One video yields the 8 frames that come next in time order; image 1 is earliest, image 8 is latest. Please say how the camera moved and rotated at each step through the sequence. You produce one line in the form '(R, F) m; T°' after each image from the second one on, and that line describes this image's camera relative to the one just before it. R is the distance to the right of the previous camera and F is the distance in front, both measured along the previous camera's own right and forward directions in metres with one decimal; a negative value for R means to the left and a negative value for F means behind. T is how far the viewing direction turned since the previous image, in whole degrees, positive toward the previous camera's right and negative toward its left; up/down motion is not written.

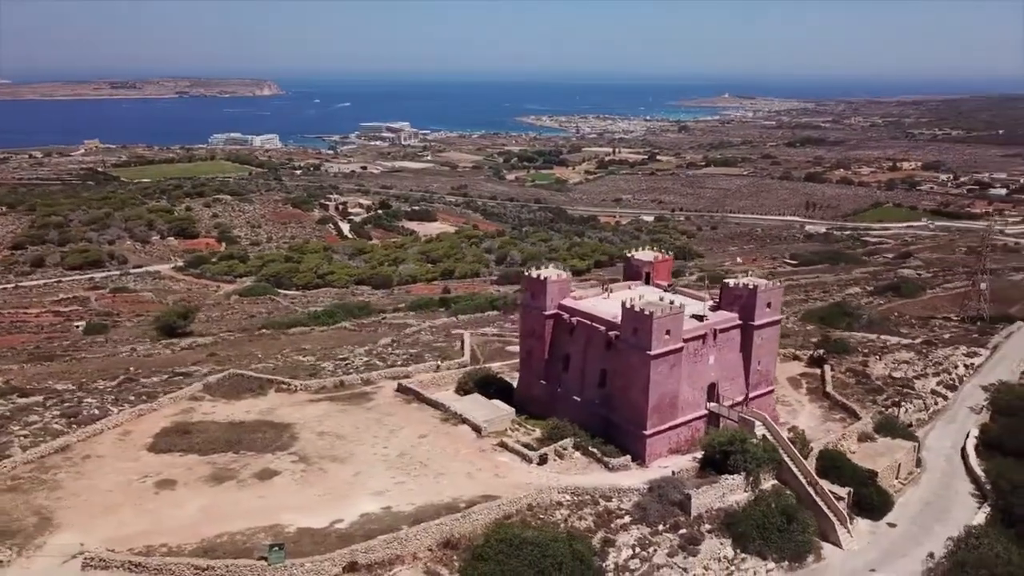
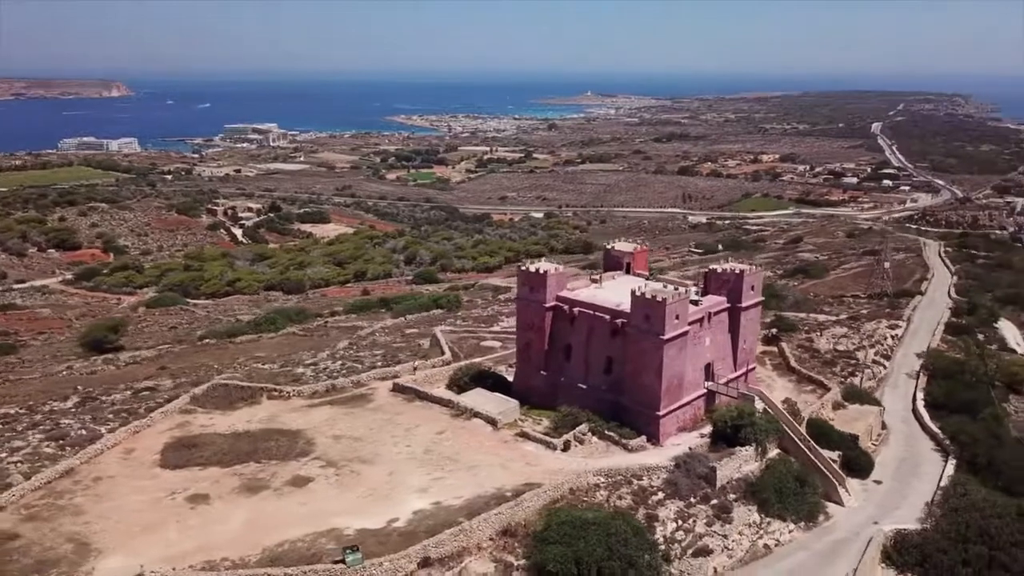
(-4.3, -0.2) m; +9°
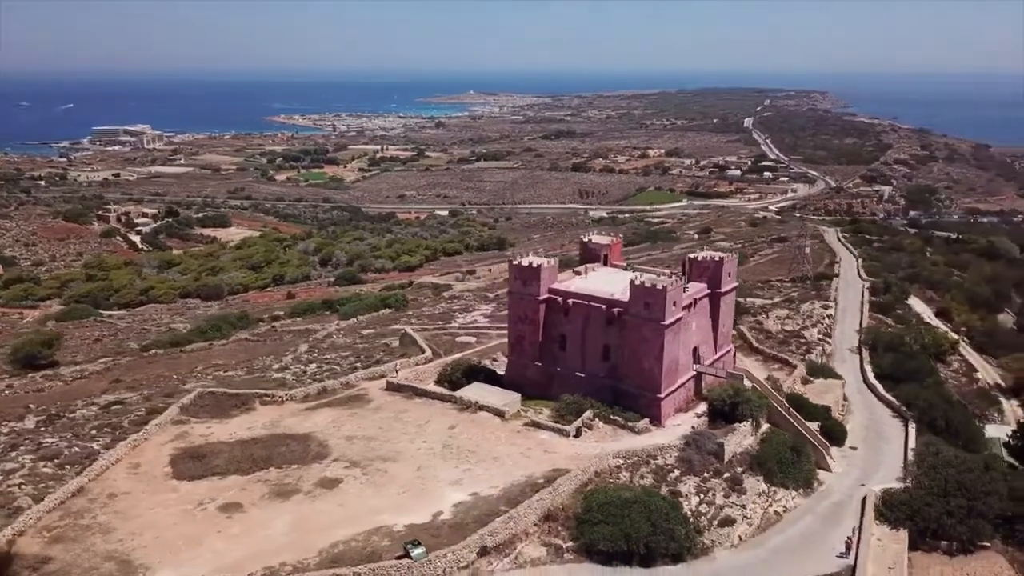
(-3.7, -0.3) m; +8°
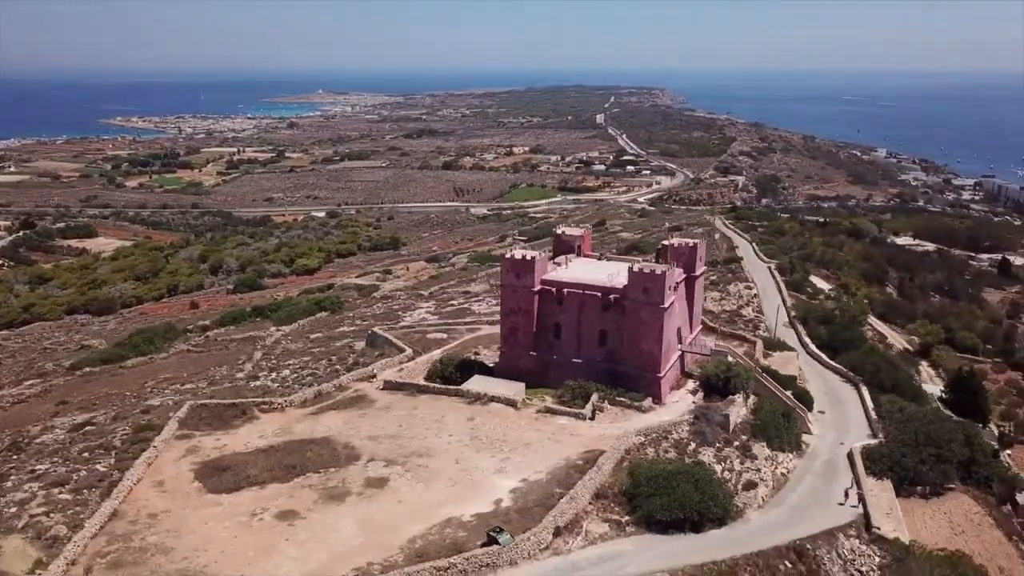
(-4.8, -0.2) m; +10°
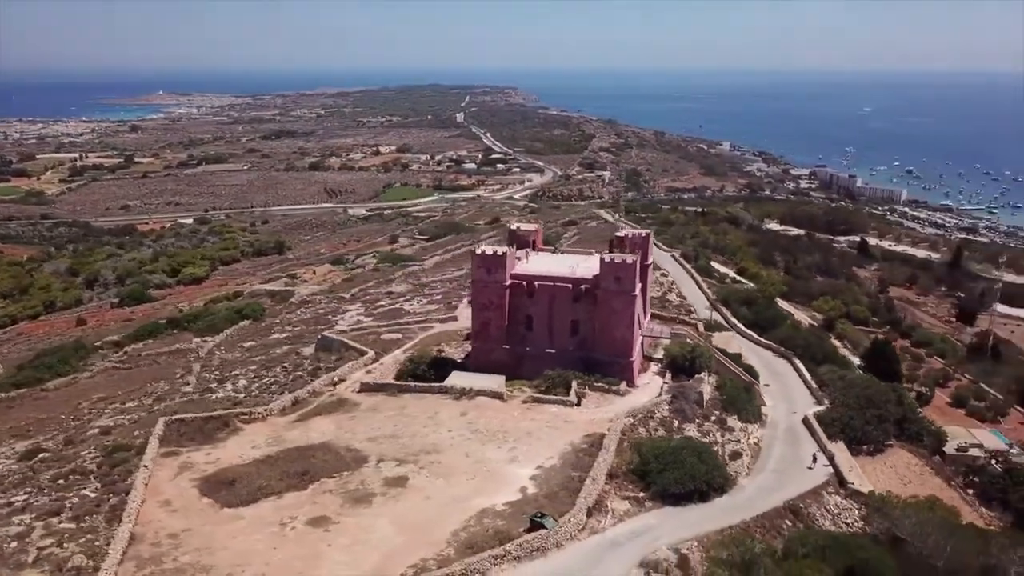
(-4.0, -0.2) m; +10°
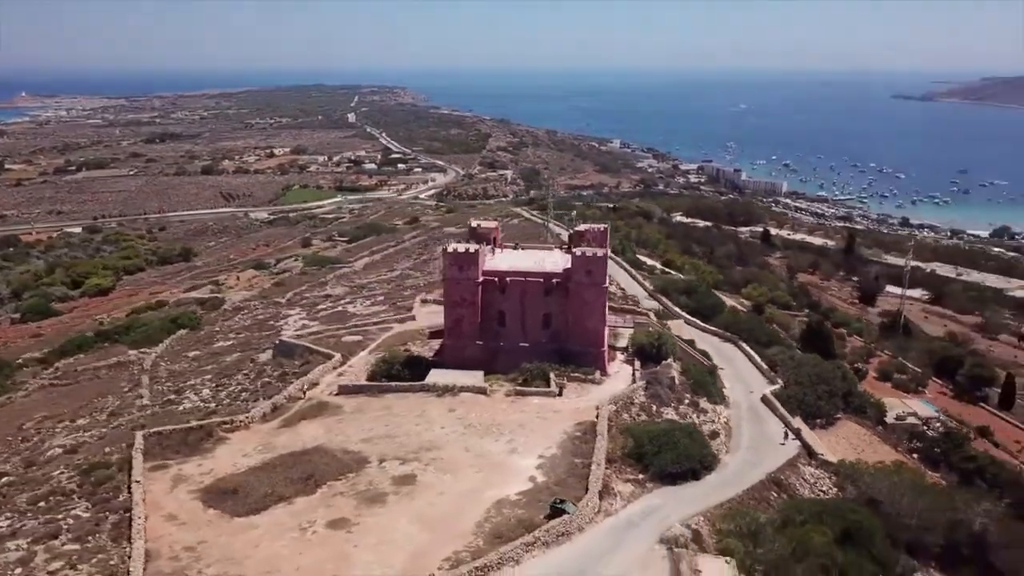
(-2.9, -0.2) m; +7°
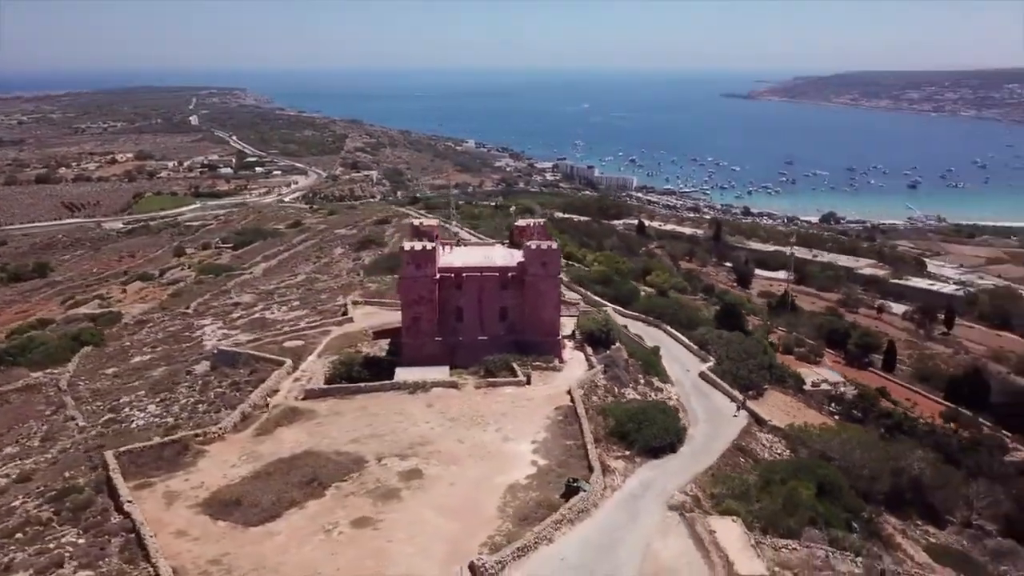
(-3.8, -0.3) m; +10°
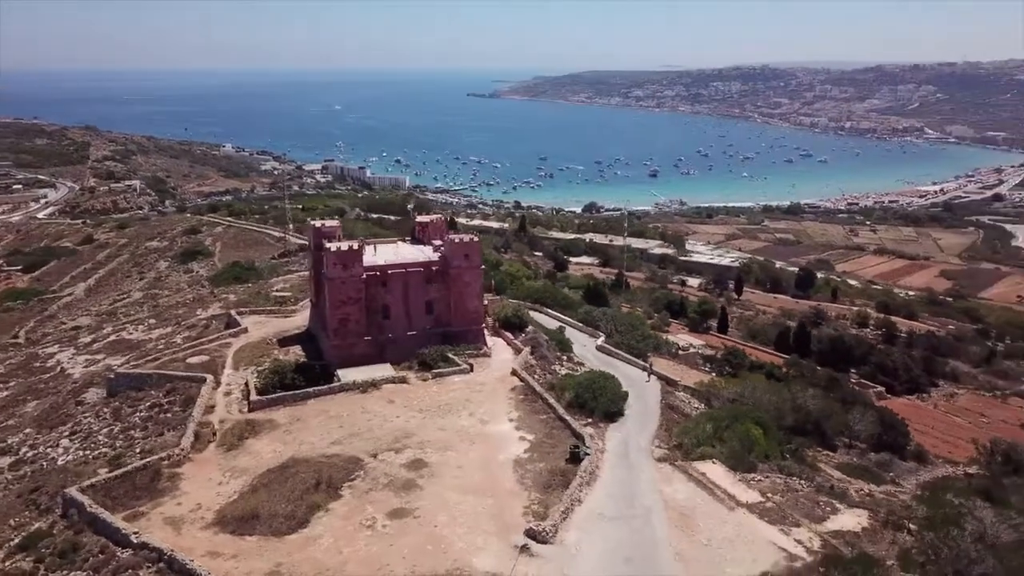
(-6.1, -0.4) m; +17°
